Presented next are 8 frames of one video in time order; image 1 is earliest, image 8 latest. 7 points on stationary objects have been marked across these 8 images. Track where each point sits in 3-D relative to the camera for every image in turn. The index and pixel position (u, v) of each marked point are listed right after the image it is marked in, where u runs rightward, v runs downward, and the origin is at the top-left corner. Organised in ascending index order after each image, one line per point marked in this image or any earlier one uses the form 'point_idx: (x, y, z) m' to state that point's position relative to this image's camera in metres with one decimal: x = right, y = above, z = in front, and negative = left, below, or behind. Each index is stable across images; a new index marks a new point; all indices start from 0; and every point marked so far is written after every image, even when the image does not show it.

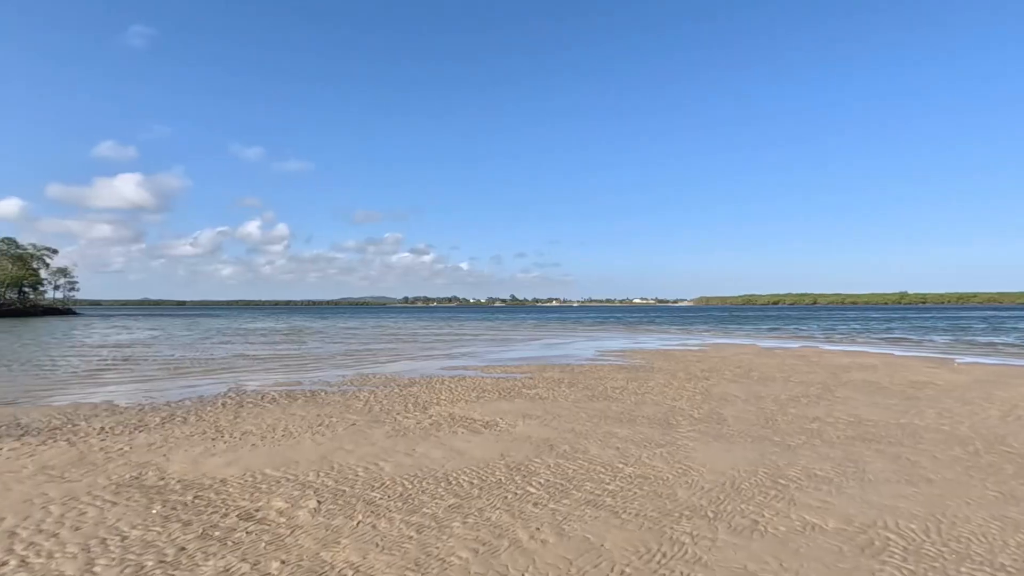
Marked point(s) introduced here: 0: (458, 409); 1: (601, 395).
0: (-1.3, -3.0, +13.4) m
1: (+2.5, -3.0, +15.2) m
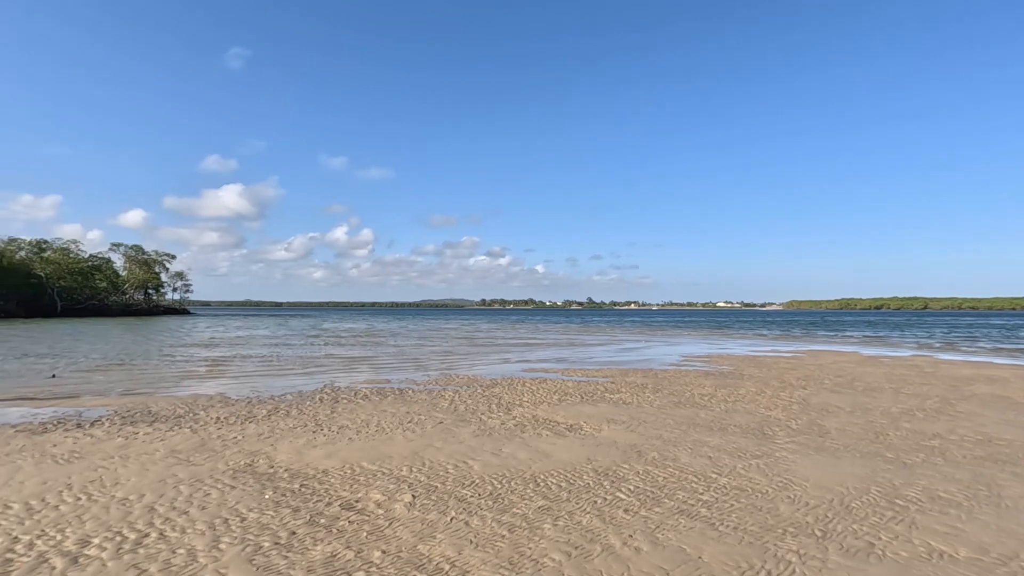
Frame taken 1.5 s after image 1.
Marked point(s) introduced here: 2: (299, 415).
0: (+0.7, -3.1, +13.4) m
1: (+4.8, -3.1, +14.6) m
2: (-5.1, -3.1, +12.9) m
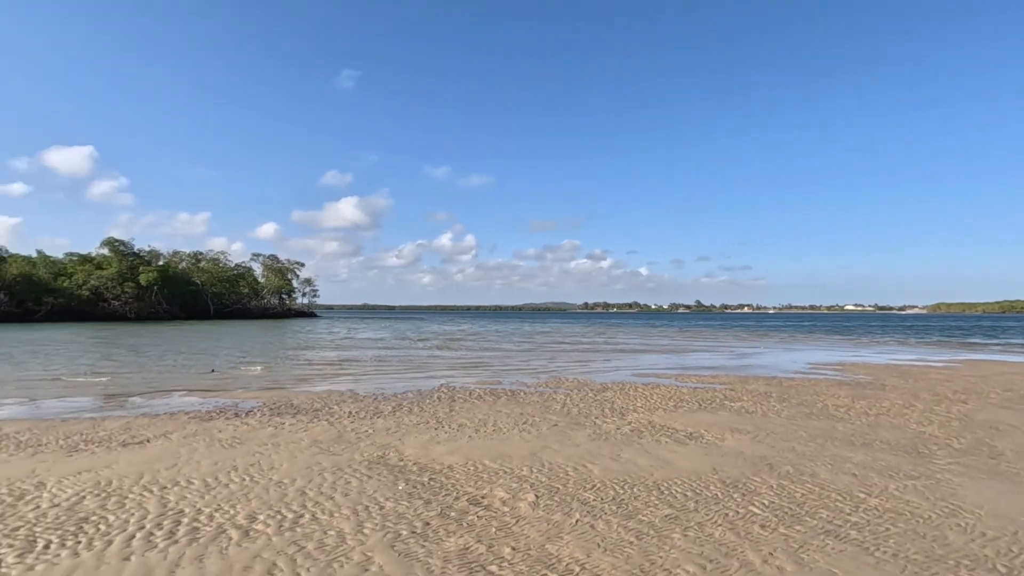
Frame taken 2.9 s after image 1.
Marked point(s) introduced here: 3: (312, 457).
0: (+3.5, -3.2, +13.0) m
1: (+7.8, -3.1, +13.4) m
2: (-2.3, -3.2, +13.6) m
3: (-3.6, -3.0, +9.5) m
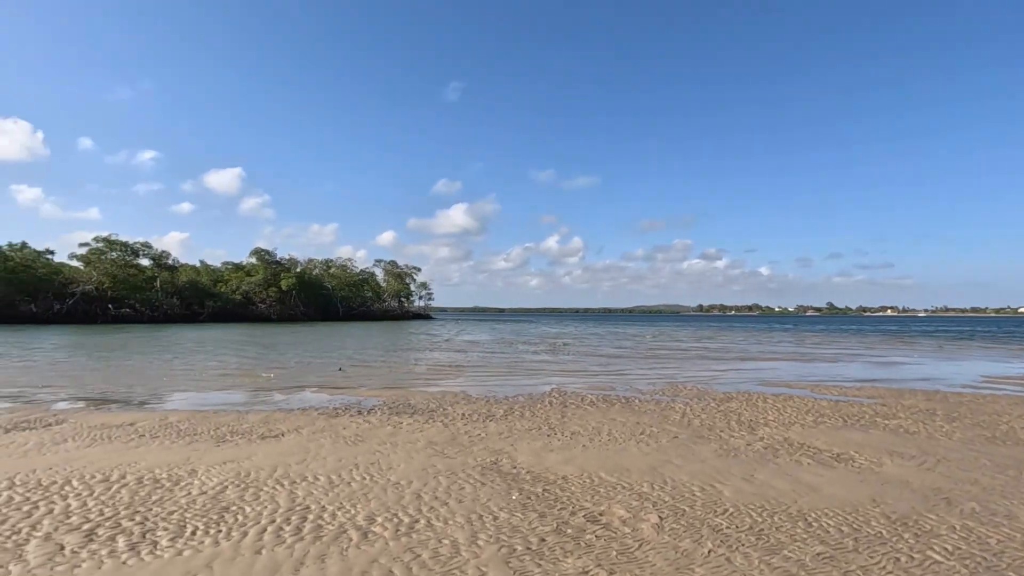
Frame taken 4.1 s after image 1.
0: (+6.1, -3.2, +11.6) m
1: (+10.4, -3.1, +11.2) m
2: (+0.5, -3.2, +13.4) m
3: (-1.5, -3.1, +9.6) m
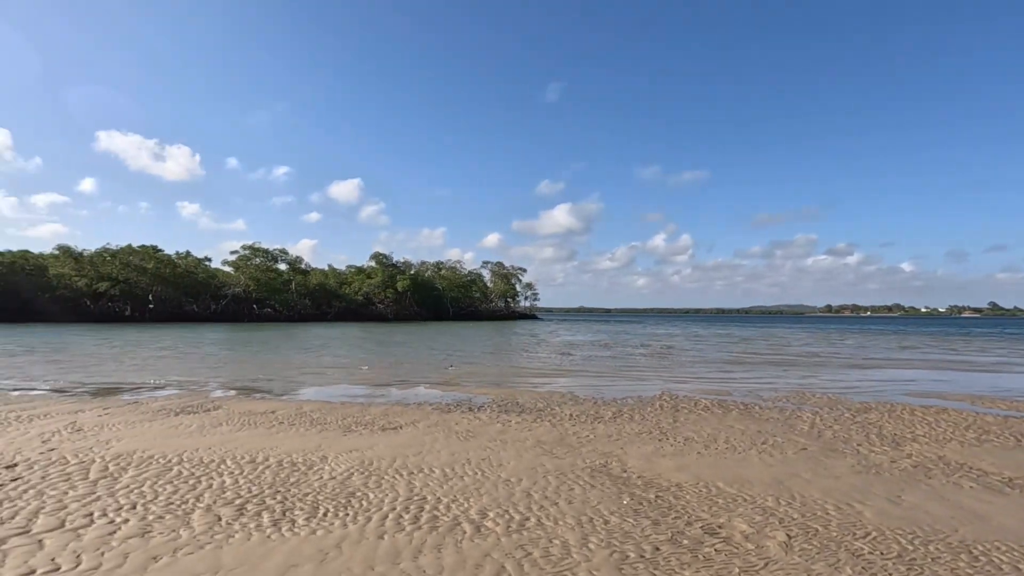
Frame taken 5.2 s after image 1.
0: (+8.3, -3.1, +10.1) m
1: (+12.4, -3.0, +8.9) m
2: (+3.2, -3.2, +13.0) m
3: (+0.4, -3.1, +9.6) m
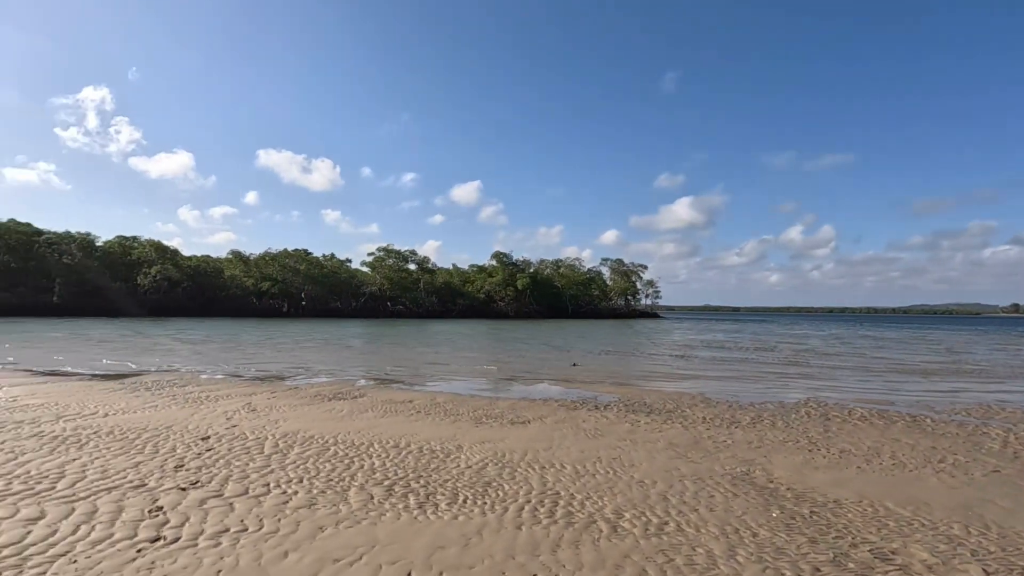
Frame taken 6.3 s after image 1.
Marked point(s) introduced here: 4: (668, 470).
0: (+10.5, -3.0, +8.0) m
1: (+14.2, -2.9, +5.9) m
2: (+6.1, -3.1, +11.9) m
3: (+2.7, -3.0, +9.3) m
4: (+2.6, -3.0, +8.8) m
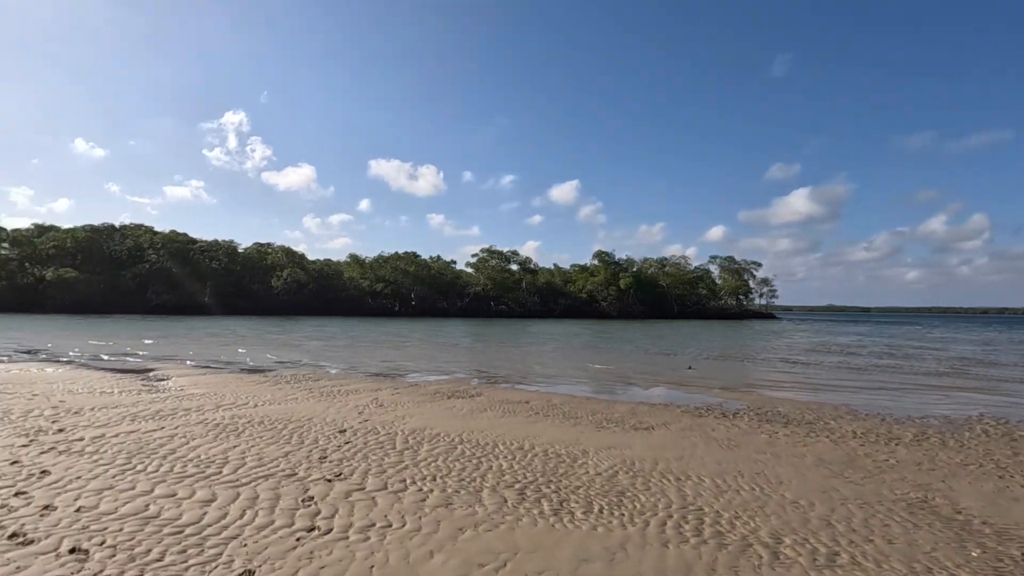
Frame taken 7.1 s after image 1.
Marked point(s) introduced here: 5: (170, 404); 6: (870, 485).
0: (+12.3, -3.0, +5.6) m
1: (+15.5, -2.8, +2.9) m
2: (+8.7, -3.1, +10.3) m
3: (+4.8, -3.0, +8.3) m
4: (+4.6, -3.0, +7.8) m
5: (-8.4, -2.9, +13.2) m
6: (+5.4, -3.0, +8.1) m
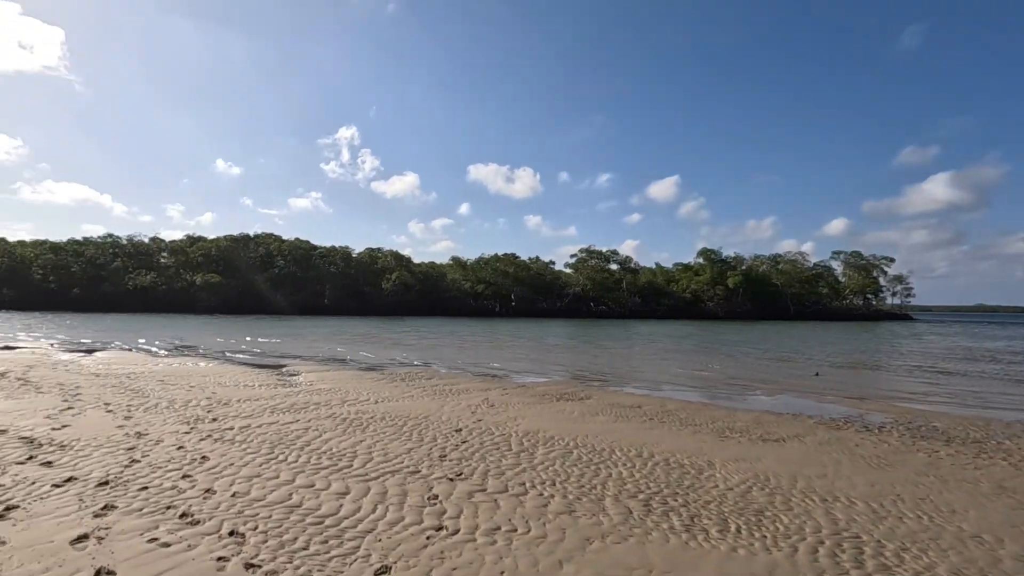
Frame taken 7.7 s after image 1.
0: (+13.4, -2.9, +3.1) m
1: (+16.1, -2.7, -0.2) m
2: (+10.7, -3.0, +8.3) m
3: (+6.5, -2.9, +7.0) m
4: (+6.2, -2.9, +6.6) m
5: (-5.6, -2.9, +14.3) m
6: (+7.1, -2.9, +6.8) m
